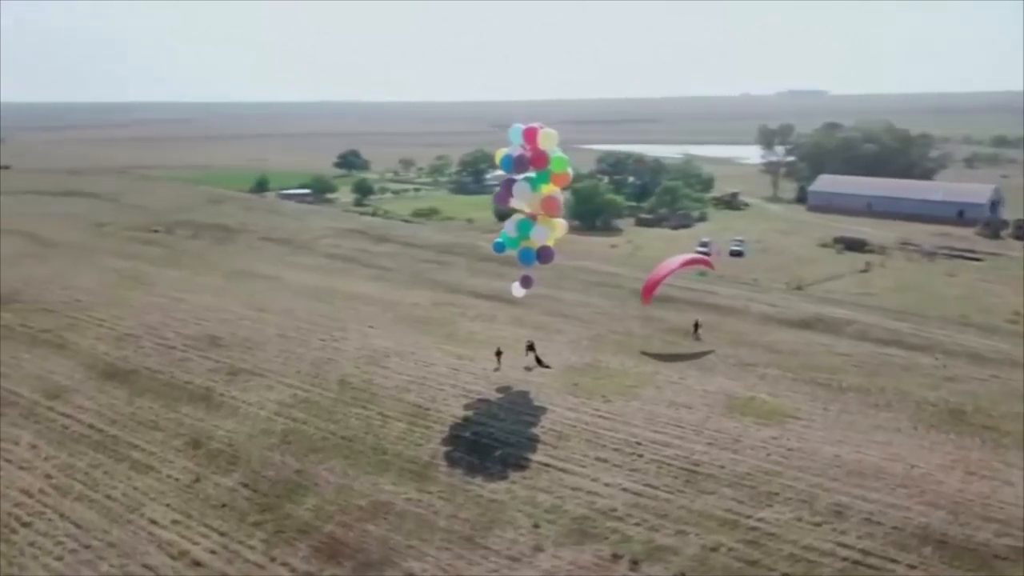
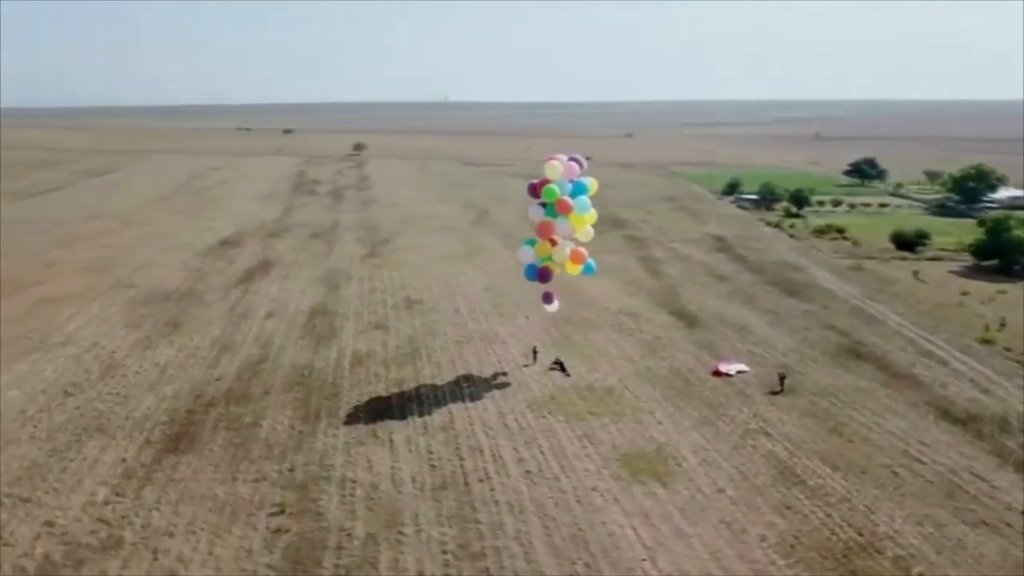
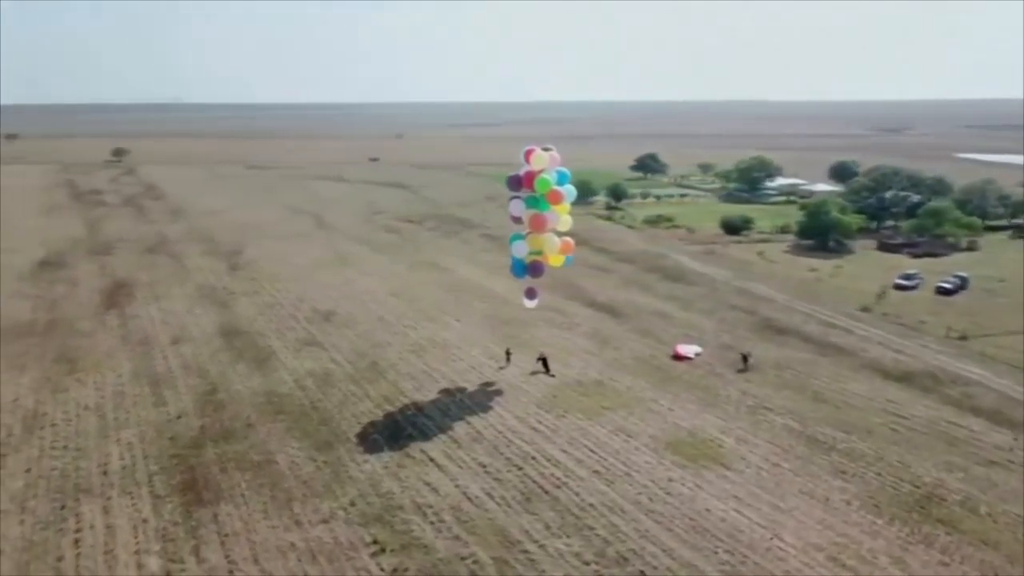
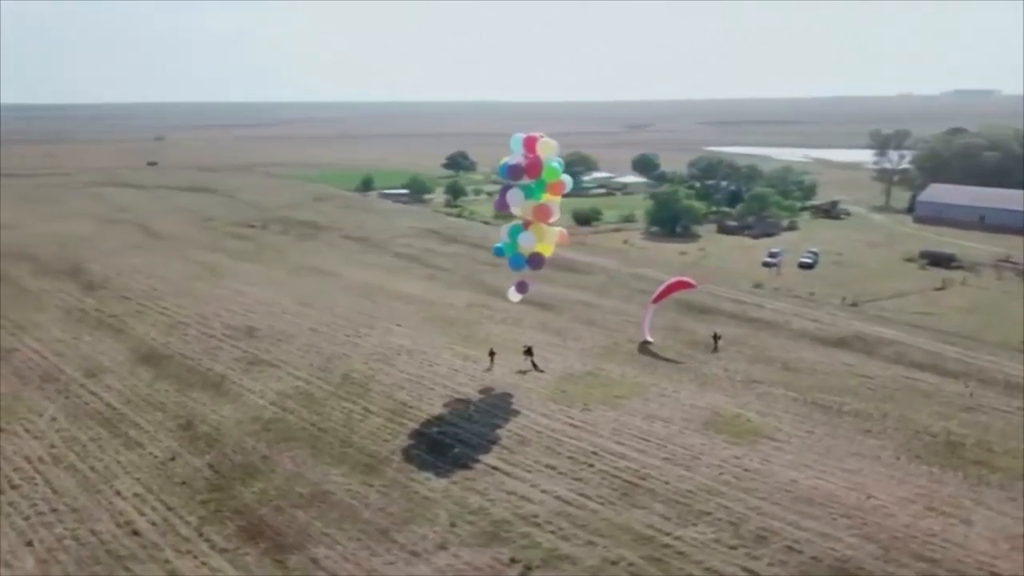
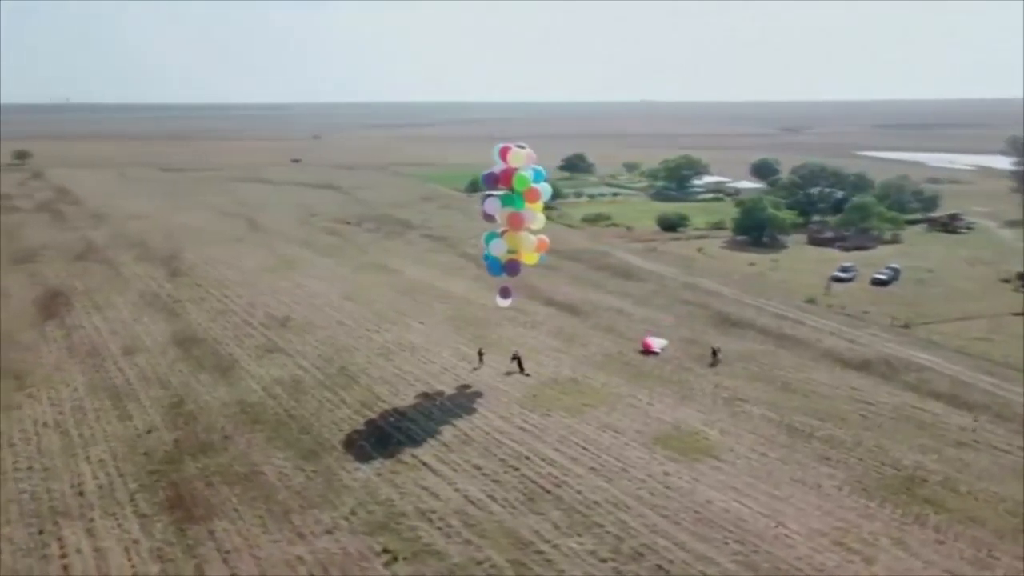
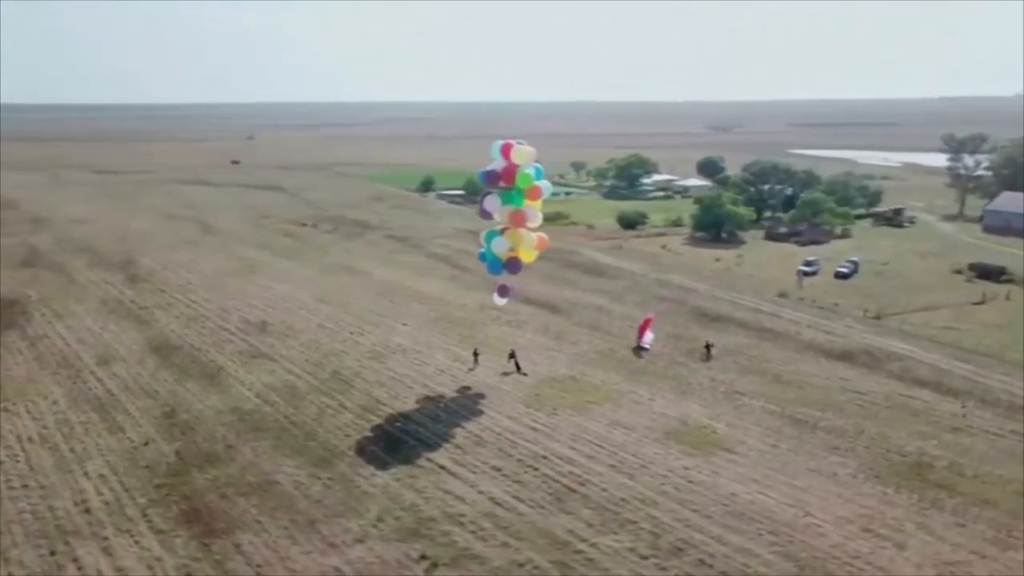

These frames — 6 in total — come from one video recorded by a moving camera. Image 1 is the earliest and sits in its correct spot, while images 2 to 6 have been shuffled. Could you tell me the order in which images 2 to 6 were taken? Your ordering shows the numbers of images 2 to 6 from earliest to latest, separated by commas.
4, 6, 5, 3, 2
